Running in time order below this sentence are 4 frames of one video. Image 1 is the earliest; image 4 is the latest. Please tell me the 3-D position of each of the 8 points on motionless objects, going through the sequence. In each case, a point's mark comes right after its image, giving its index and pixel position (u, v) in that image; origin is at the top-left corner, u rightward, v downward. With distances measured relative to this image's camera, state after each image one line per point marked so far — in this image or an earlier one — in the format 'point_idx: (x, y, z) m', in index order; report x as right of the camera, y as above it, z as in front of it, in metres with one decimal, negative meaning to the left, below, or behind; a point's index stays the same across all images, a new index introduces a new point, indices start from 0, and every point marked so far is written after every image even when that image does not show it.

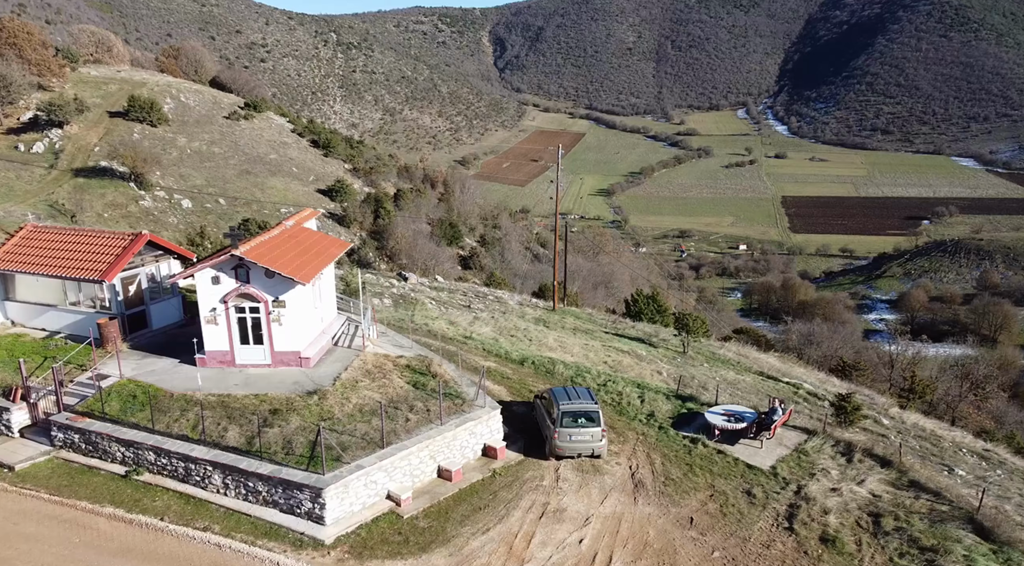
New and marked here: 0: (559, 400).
0: (+1.1, -2.5, +17.9) m
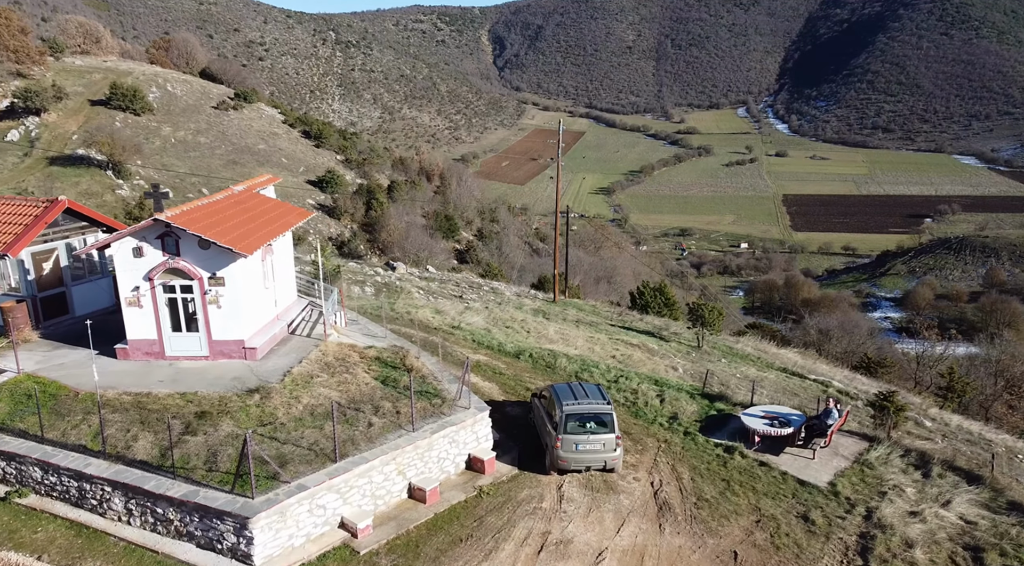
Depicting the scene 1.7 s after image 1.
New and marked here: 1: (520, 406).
0: (+1.0, -2.2, +15.4) m
1: (+0.2, -2.7, +18.0) m
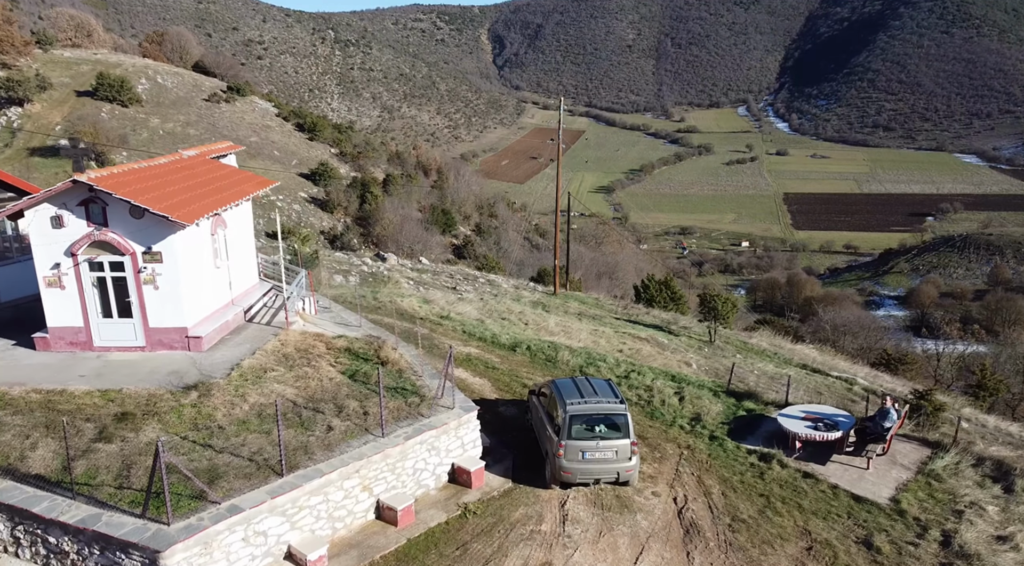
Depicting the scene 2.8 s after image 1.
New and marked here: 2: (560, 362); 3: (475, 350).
0: (+0.9, -1.9, +13.6) m
1: (+0.1, -2.4, +16.3) m
2: (+1.1, -1.9, +19.0) m
3: (-0.8, -1.6, +18.8) m
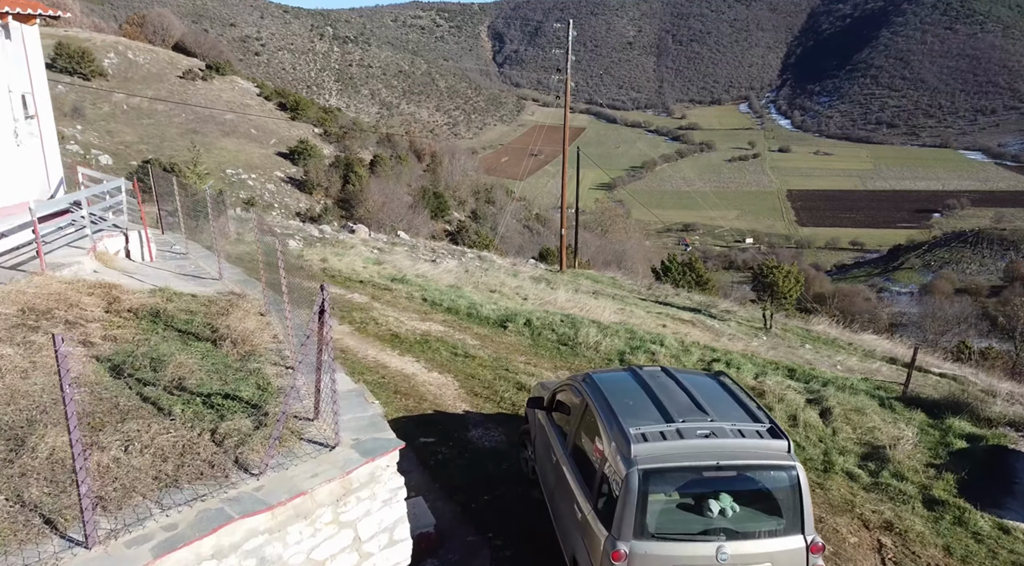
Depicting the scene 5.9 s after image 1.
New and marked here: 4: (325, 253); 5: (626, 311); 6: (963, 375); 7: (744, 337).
0: (+0.8, -1.3, +8.4) m
1: (0.0, -1.8, +11.1) m
2: (+1.0, -1.2, +13.8) m
3: (-0.9, -0.9, +13.7) m
4: (-3.7, +0.6, +16.6) m
5: (+2.3, -0.7, +17.4) m
6: (+9.4, -1.9, +17.0) m
7: (+4.5, -1.2, +16.7) m
